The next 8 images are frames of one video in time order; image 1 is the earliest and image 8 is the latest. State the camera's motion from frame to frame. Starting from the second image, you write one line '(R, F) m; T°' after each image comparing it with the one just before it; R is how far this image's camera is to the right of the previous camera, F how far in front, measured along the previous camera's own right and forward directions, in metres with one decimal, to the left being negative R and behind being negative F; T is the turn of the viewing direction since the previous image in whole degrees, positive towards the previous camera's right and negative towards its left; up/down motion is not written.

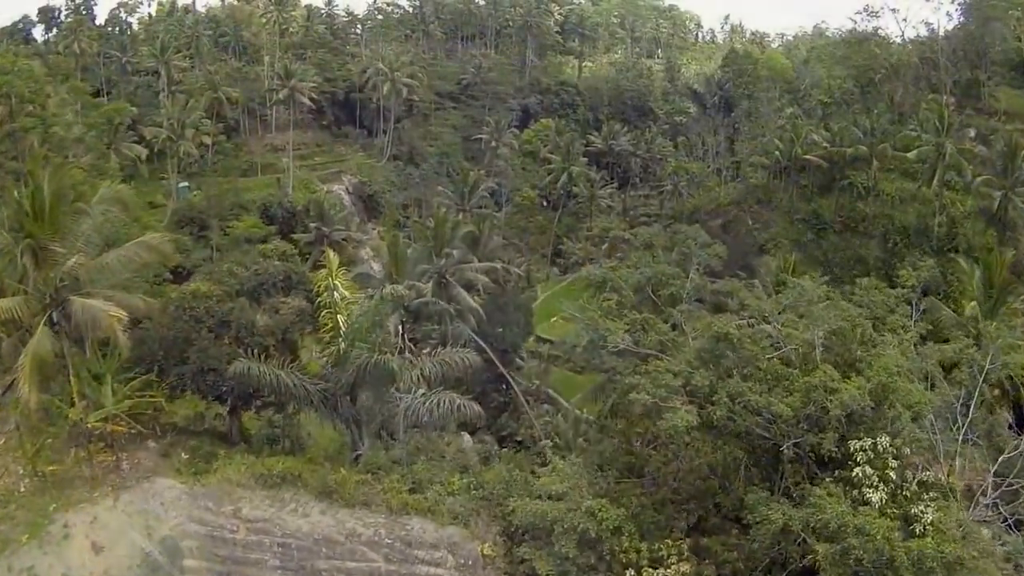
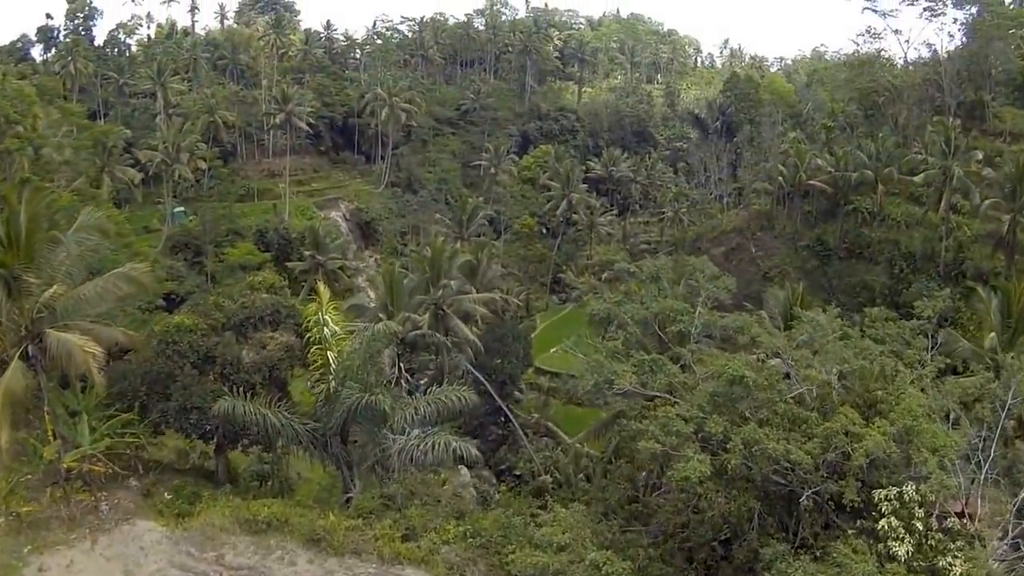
(0.0, +0.8) m; 0°
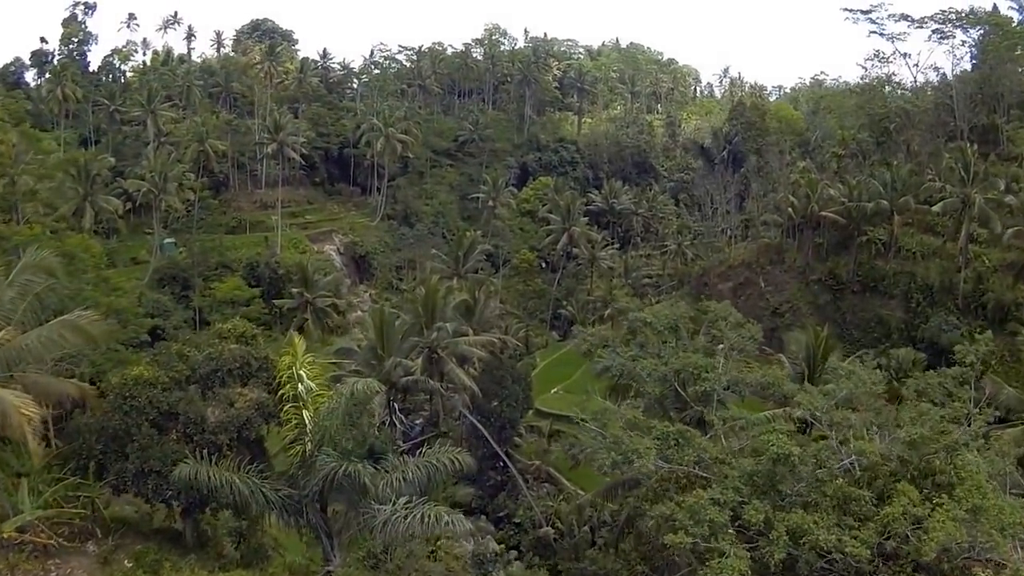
(0.0, +1.8) m; 0°
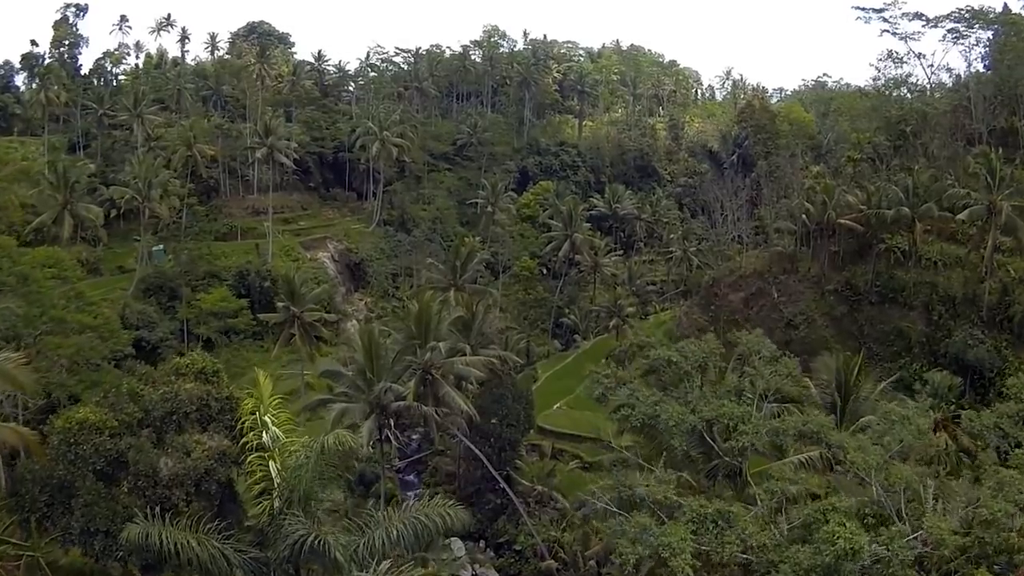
(0.0, +1.9) m; 0°
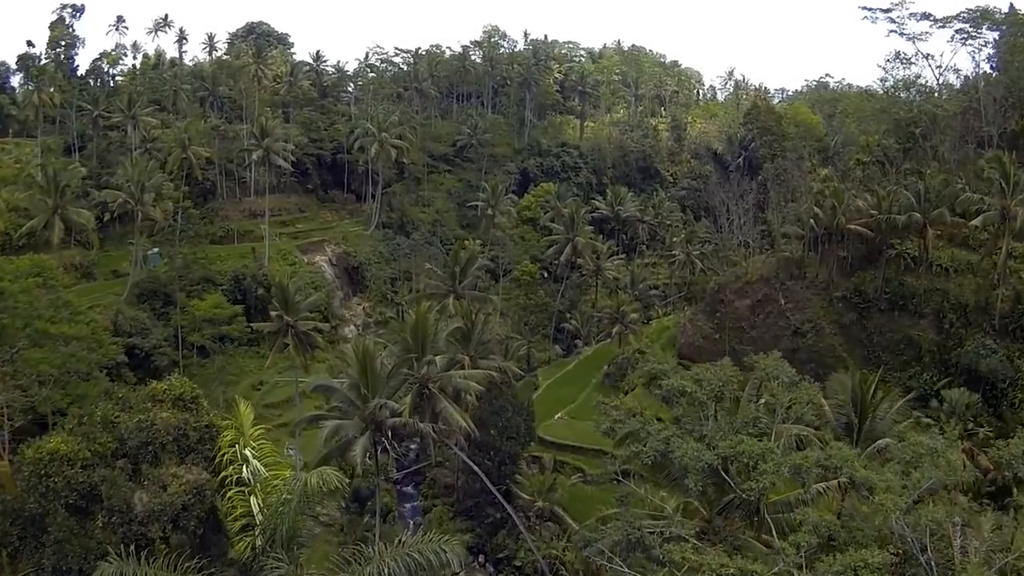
(0.0, +0.9) m; 0°
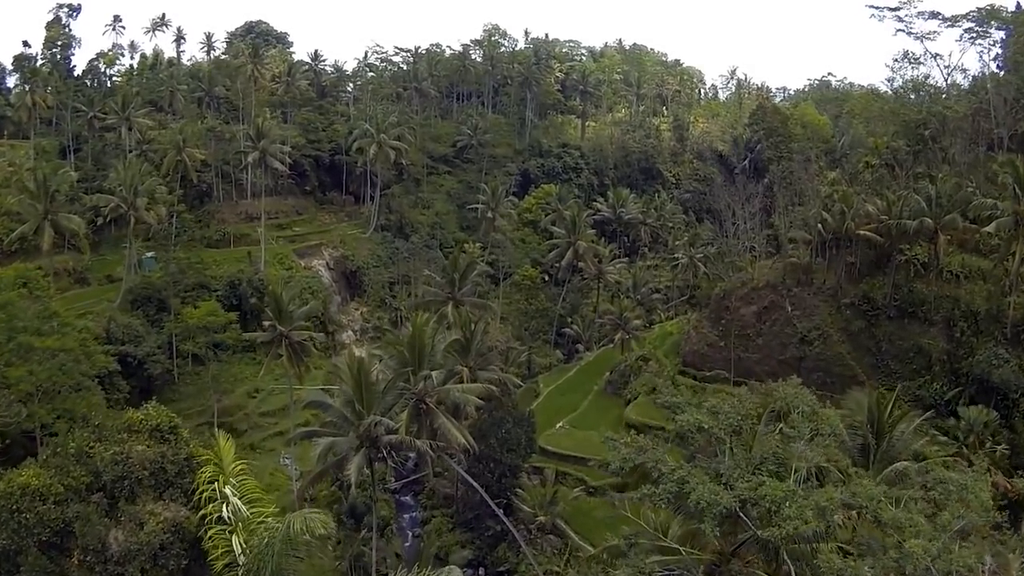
(0.0, +0.8) m; 0°
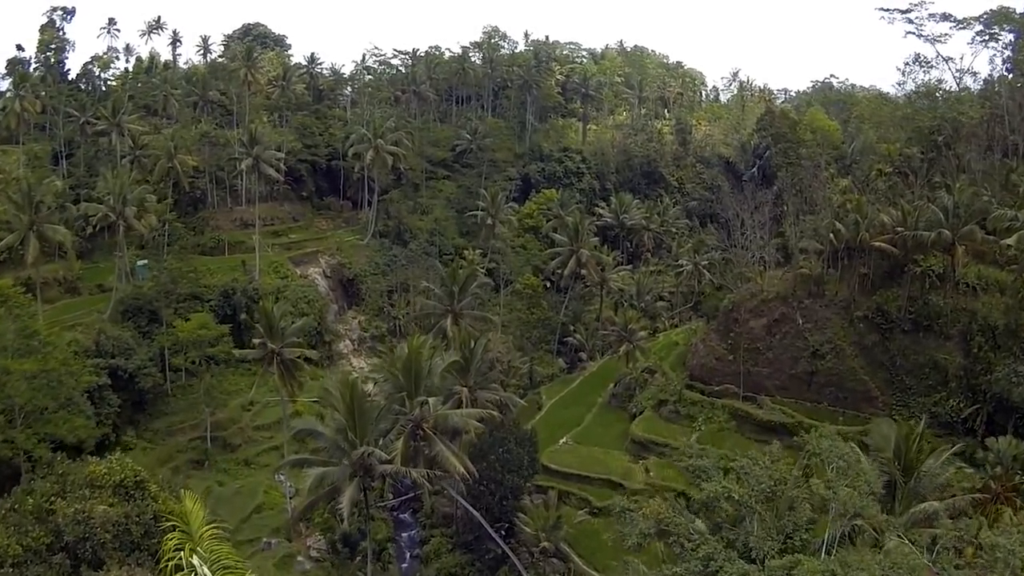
(0.0, +1.2) m; 0°
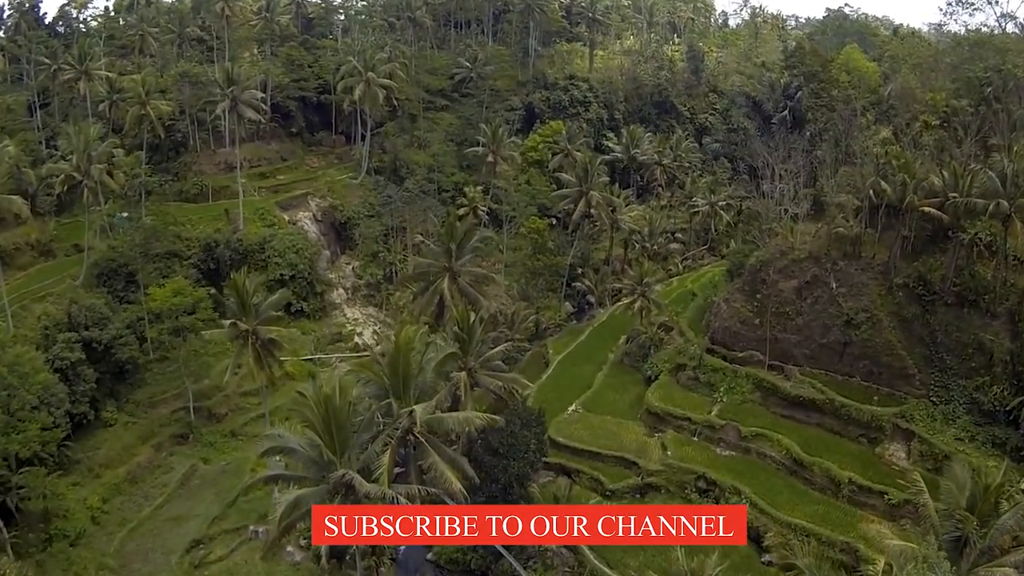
(+0.1, +3.2) m; 0°
